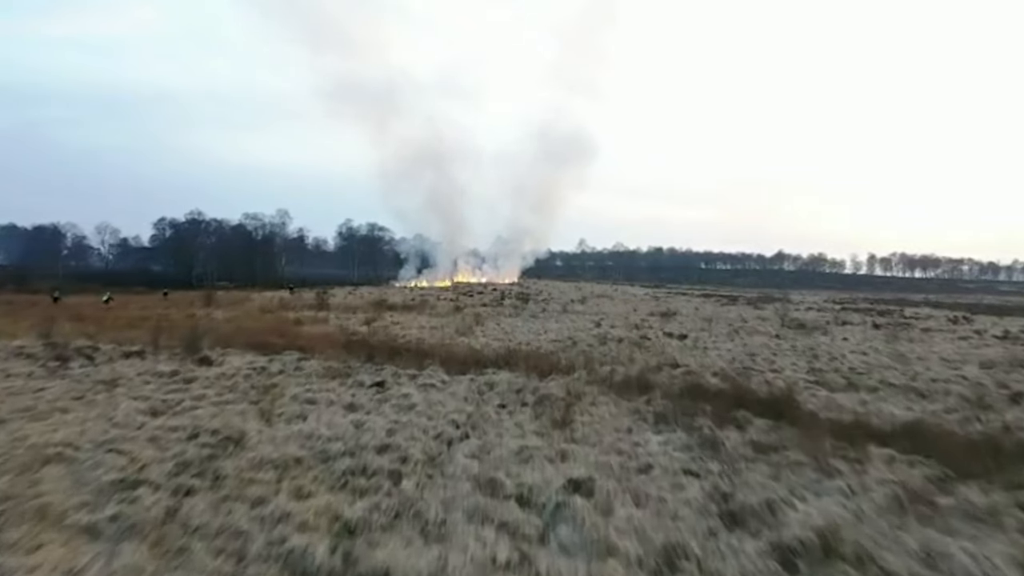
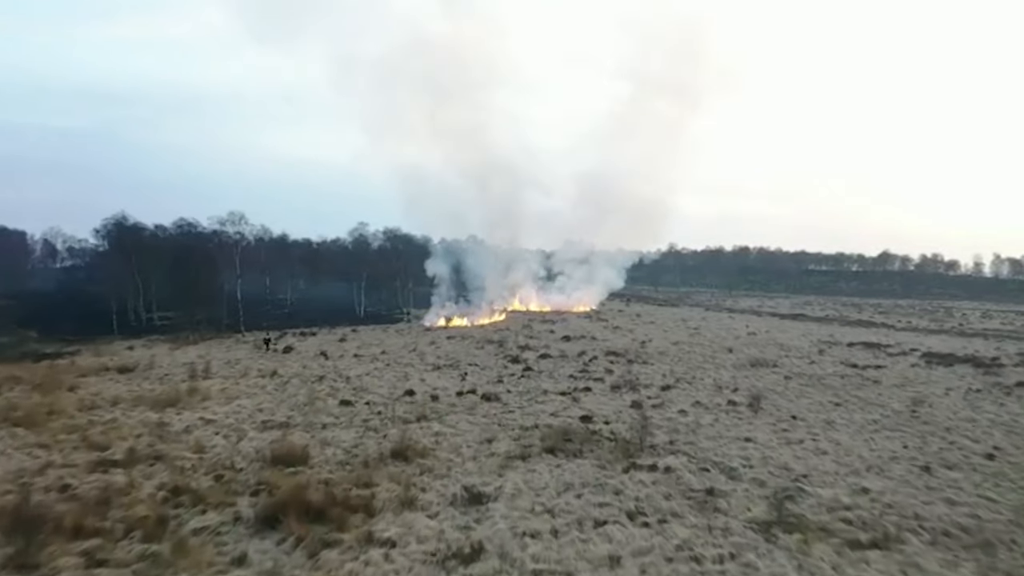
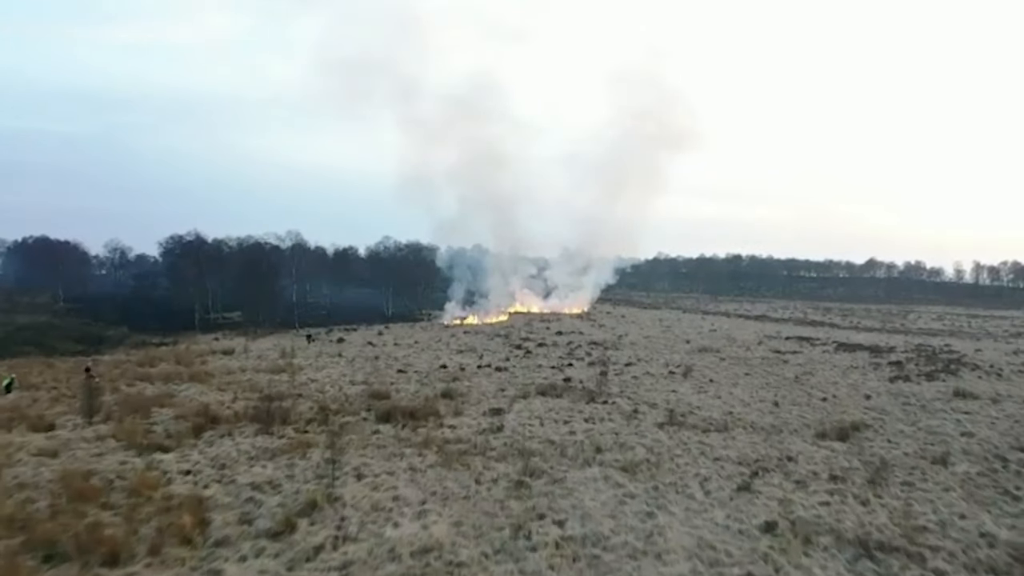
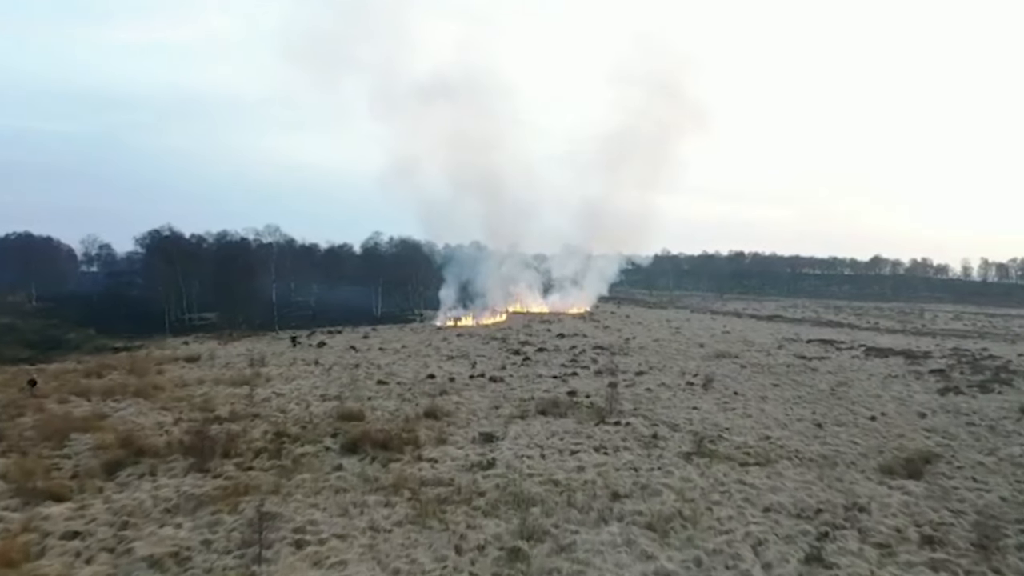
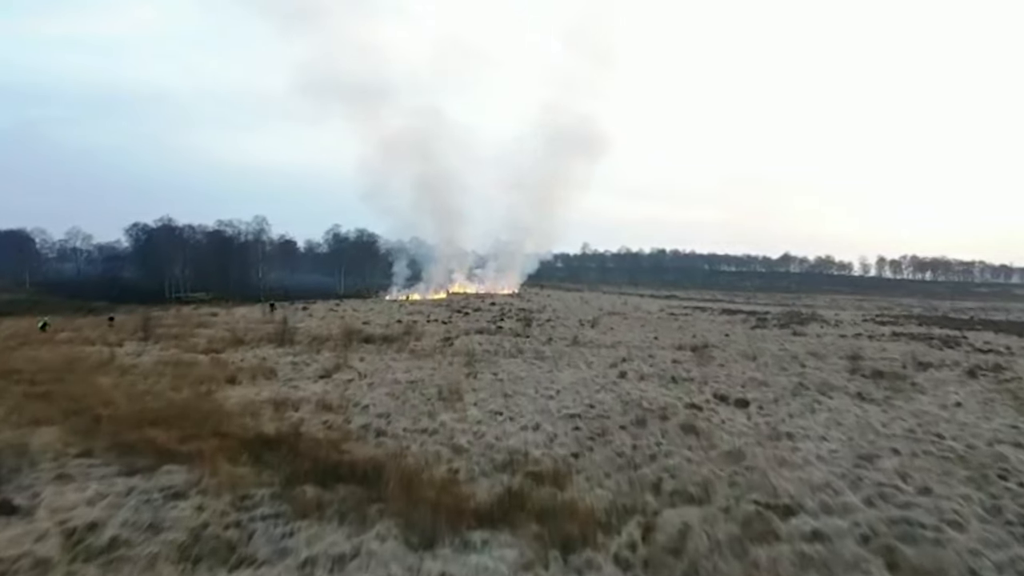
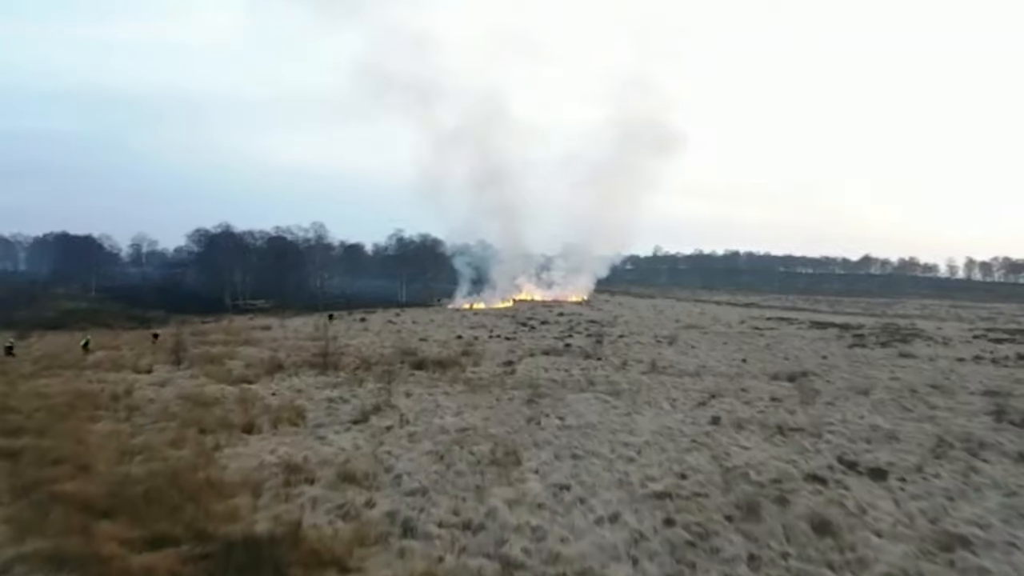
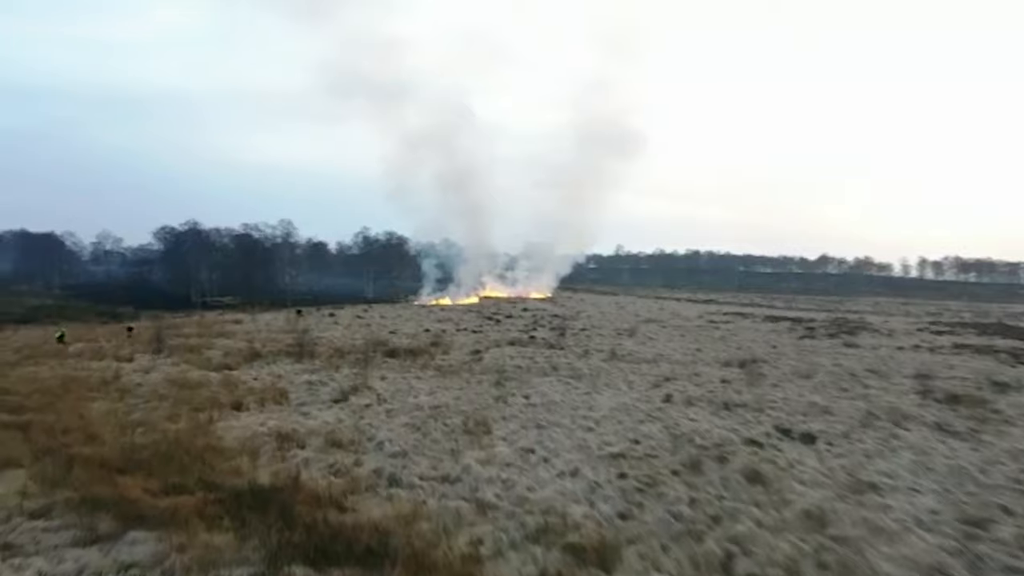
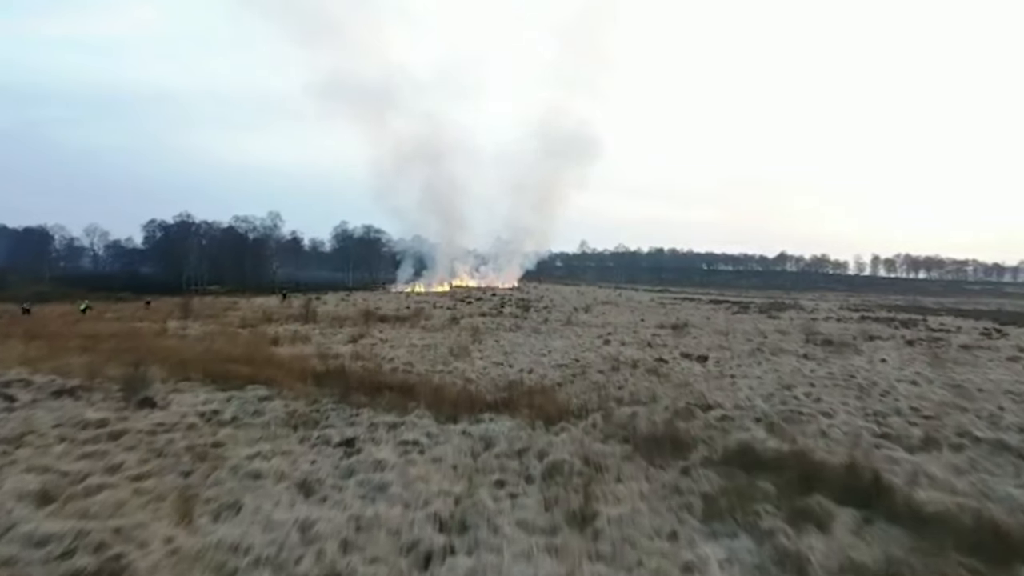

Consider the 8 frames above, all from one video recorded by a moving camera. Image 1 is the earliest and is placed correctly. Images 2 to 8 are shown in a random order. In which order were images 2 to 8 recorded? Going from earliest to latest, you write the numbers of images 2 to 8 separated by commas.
8, 5, 7, 6, 3, 4, 2
